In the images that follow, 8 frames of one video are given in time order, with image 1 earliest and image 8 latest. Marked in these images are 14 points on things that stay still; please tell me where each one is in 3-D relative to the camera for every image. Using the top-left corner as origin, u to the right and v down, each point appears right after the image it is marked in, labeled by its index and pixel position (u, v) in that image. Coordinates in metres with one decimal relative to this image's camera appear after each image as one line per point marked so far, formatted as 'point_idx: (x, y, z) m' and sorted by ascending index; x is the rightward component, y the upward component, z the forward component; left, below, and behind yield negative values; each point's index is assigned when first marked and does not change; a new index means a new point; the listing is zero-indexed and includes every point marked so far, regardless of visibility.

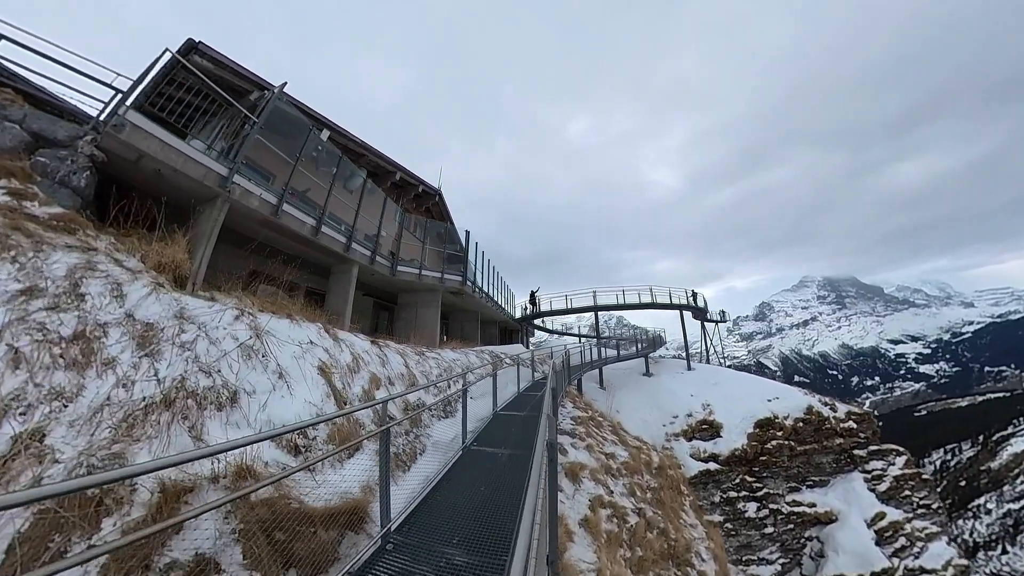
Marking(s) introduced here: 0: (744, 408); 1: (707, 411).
0: (+6.1, -3.1, +15.6) m
1: (+5.0, -3.1, +15.2) m
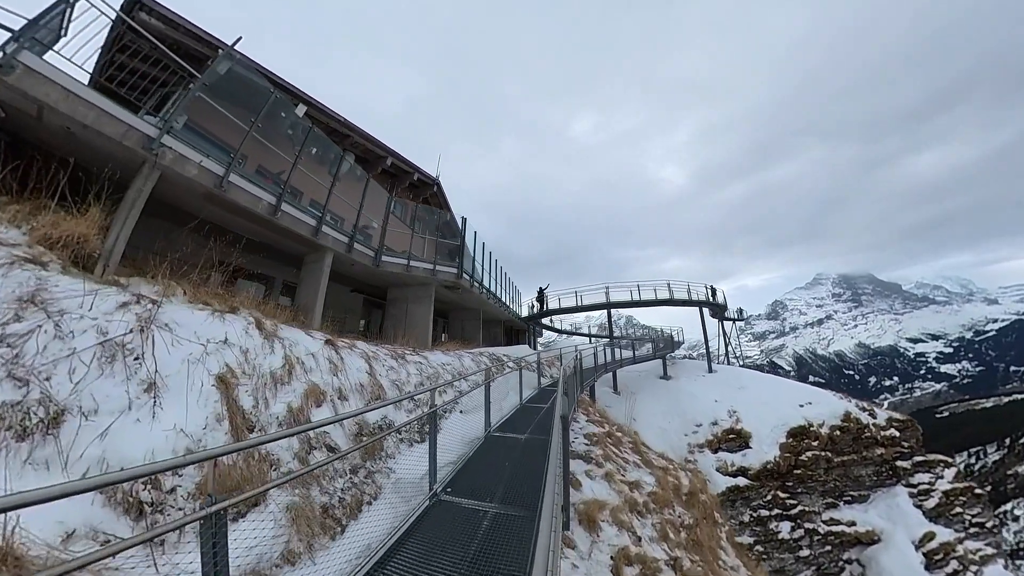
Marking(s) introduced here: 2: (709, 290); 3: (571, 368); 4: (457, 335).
0: (+6.1, -2.9, +14.0) m
1: (+5.1, -3.0, +13.5) m
2: (+6.4, -0.1, +19.1) m
3: (+0.9, -1.1, +8.4) m
4: (-1.5, -1.5, +17.3) m
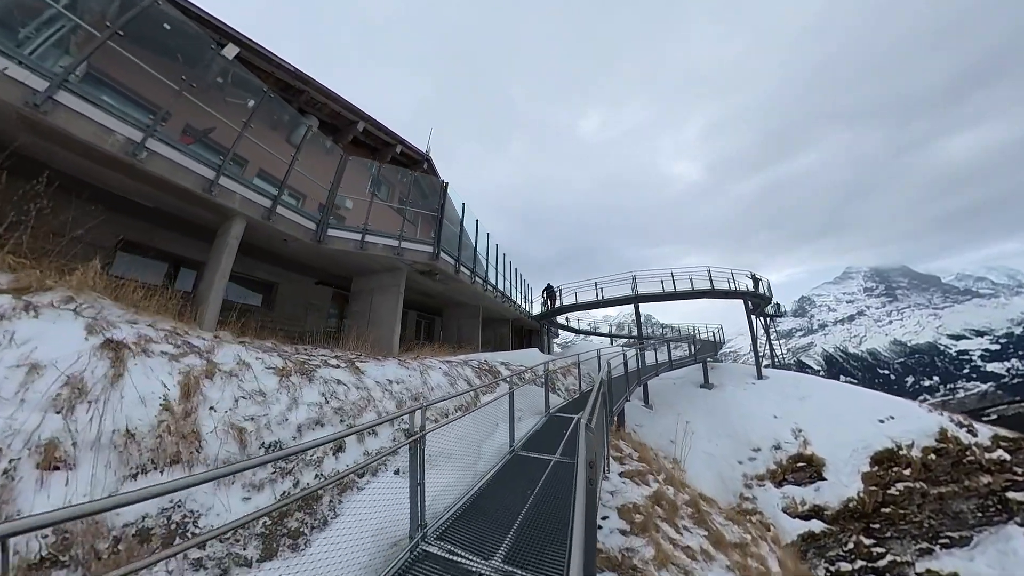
0: (+6.1, -2.6, +10.9) m
1: (+5.1, -2.7, +10.4) m
2: (+6.5, +0.2, +16.0) m
3: (+0.8, -0.9, +5.5) m
4: (-1.4, -1.3, +14.3) m
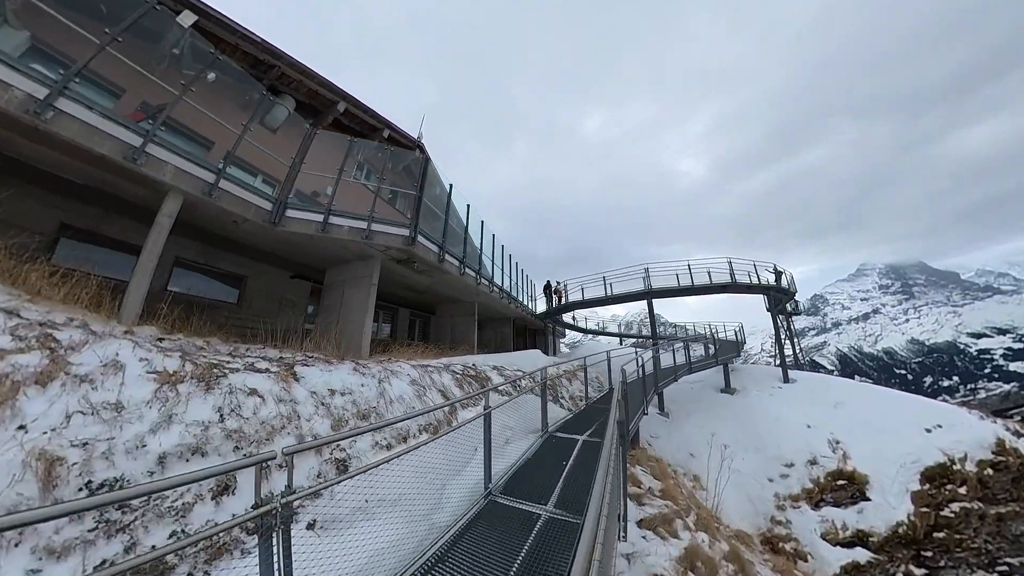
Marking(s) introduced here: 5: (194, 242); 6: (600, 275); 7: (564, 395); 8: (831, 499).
0: (+6.1, -2.5, +9.5) m
1: (+5.0, -2.5, +9.1) m
2: (+6.5, +0.4, +14.7) m
3: (+0.6, -0.8, +4.2) m
4: (-1.4, -1.1, +13.1) m
5: (-5.1, +0.8, +9.9) m
6: (+2.4, +0.4, +16.5) m
7: (+0.7, -1.5, +8.3) m
8: (+4.5, -3.0, +8.4) m
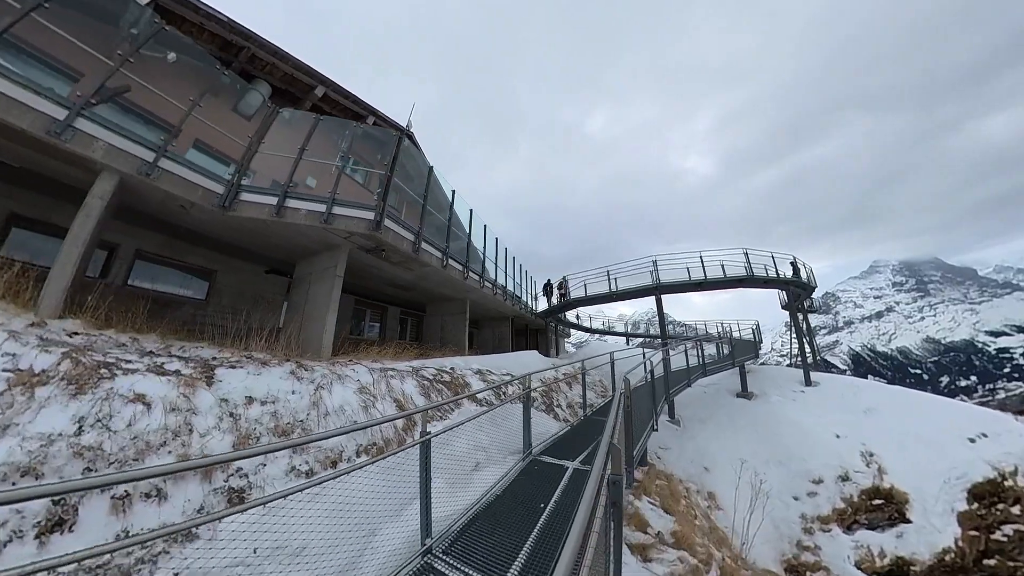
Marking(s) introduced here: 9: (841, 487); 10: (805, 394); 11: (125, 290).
0: (+6.0, -2.3, +8.5) m
1: (+4.9, -2.4, +8.1) m
2: (+6.4, +0.5, +13.6) m
3: (+0.4, -0.7, +3.2) m
4: (-1.5, -1.1, +12.1) m
5: (-5.3, +0.8, +9.0) m
6: (+2.4, +0.5, +15.5) m
7: (+0.6, -1.4, +7.3) m
8: (+4.3, -2.9, +7.3) m
9: (+4.2, -2.5, +7.7) m
10: (+5.2, -1.9, +10.6) m
11: (-5.3, 0.0, +8.4) m
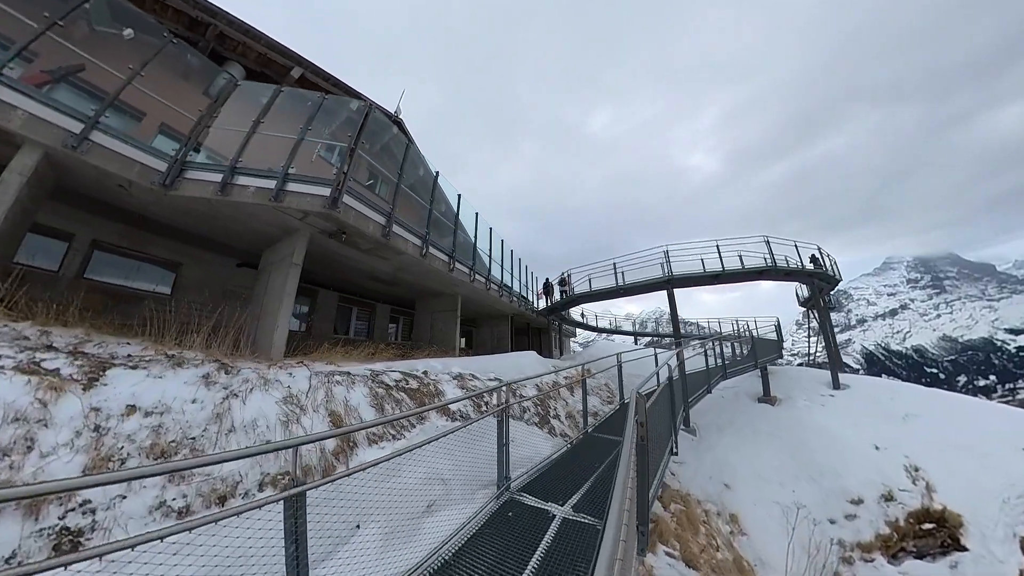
0: (+5.9, -2.2, +7.4) m
1: (+4.8, -2.3, +7.0) m
2: (+6.3, +0.6, +12.6) m
3: (+0.3, -0.6, +2.2) m
4: (-1.6, -1.0, +11.1) m
5: (-5.4, +0.9, +8.1) m
6: (+2.3, +0.6, +14.4) m
7: (+0.5, -1.3, +6.3) m
8: (+4.2, -2.7, +6.3) m
9: (+4.1, -2.4, +6.6) m
10: (+5.1, -1.8, +9.6) m
11: (-5.4, +0.1, +7.5) m
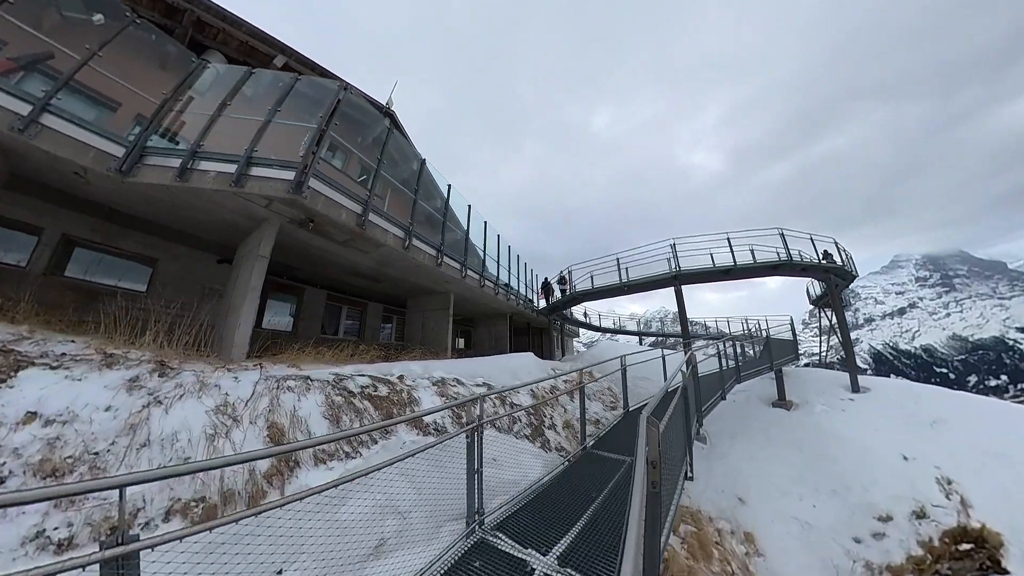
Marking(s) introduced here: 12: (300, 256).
0: (+5.8, -2.2, +6.8) m
1: (+4.7, -2.3, +6.4) m
2: (+6.3, +0.7, +11.9) m
3: (+0.2, -0.5, +1.6) m
4: (-1.6, -0.9, +10.5) m
5: (-5.4, +0.9, +7.5) m
6: (+2.3, +0.6, +13.8) m
7: (+0.4, -1.3, +5.7) m
8: (+4.2, -2.7, +5.7) m
9: (+4.1, -2.4, +6.0) m
10: (+5.1, -1.7, +8.9) m
11: (-5.5, +0.1, +6.9) m
12: (-2.5, +0.4, +7.1) m
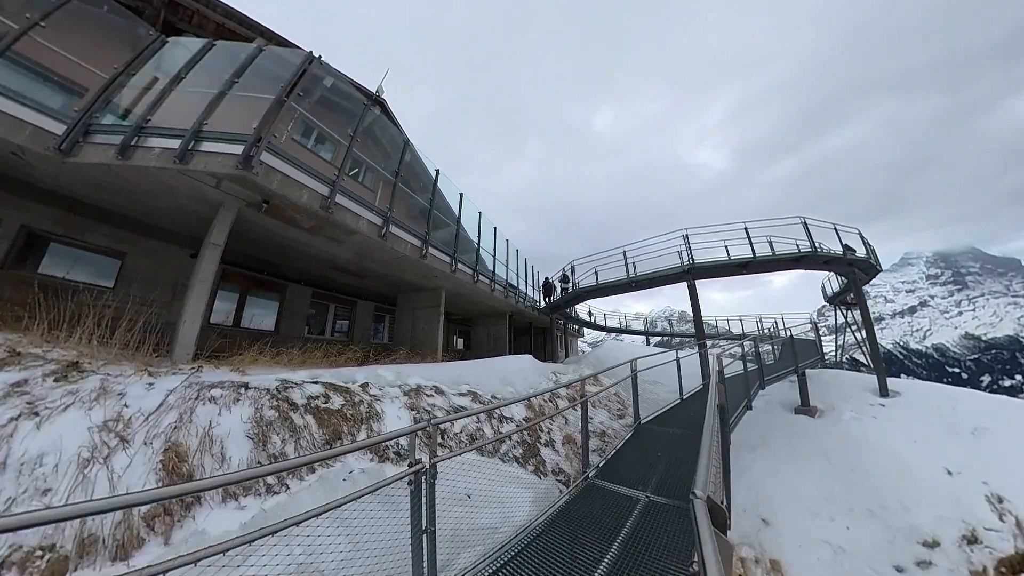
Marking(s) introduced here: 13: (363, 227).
0: (+5.8, -2.1, +6.0) m
1: (+4.7, -2.2, +5.7) m
2: (+6.3, +0.7, +11.2) m
3: (+0.1, -0.5, +0.9) m
4: (-1.7, -0.9, +9.8) m
5: (-5.5, +1.0, +6.8) m
6: (+2.3, +0.7, +13.1) m
7: (+0.3, -1.2, +5.0) m
8: (+4.1, -2.6, +4.9) m
9: (+4.0, -2.3, +5.3) m
10: (+5.0, -1.6, +8.2) m
11: (-5.5, +0.1, +6.2) m
12: (-2.6, +0.4, +6.4) m
13: (-1.6, +0.7, +6.3) m
